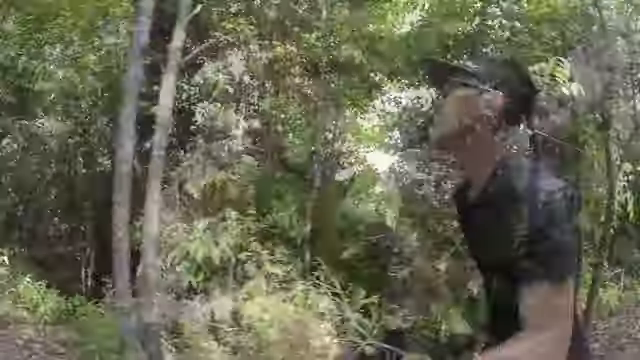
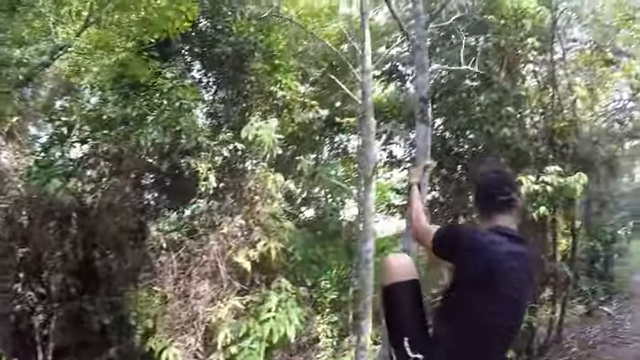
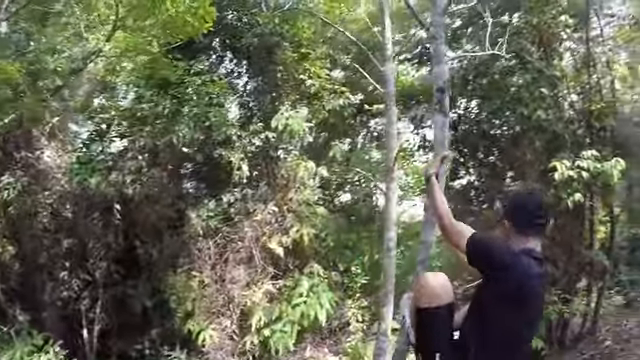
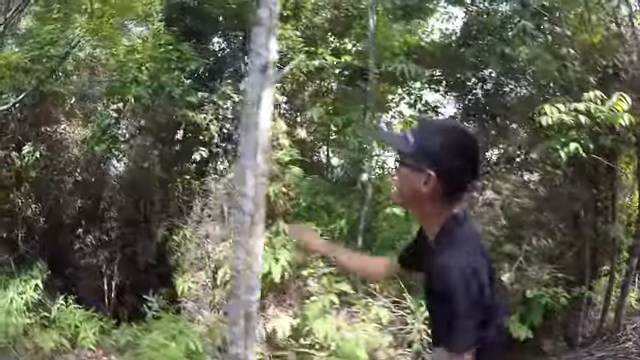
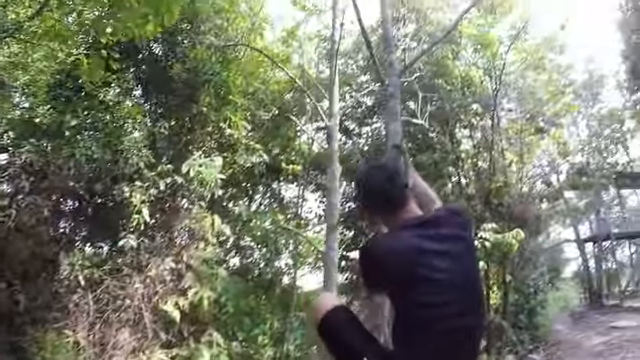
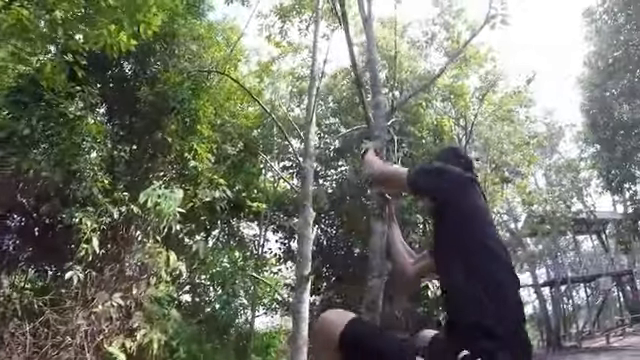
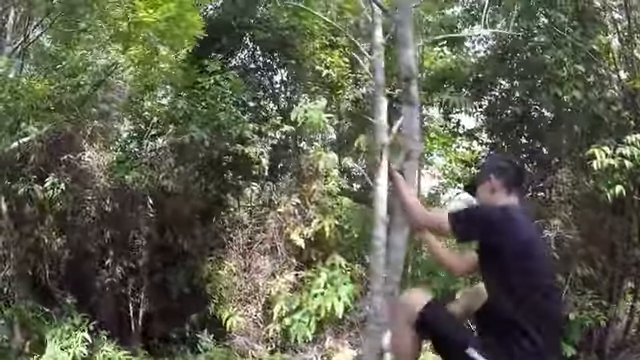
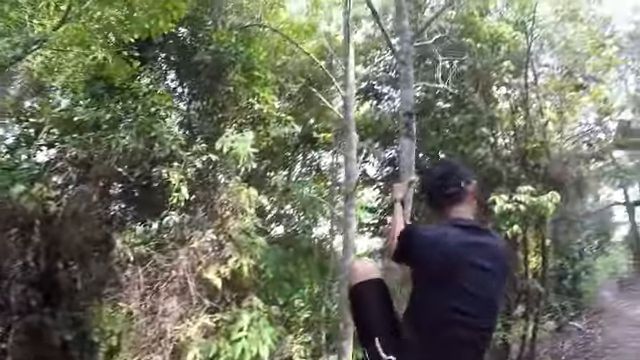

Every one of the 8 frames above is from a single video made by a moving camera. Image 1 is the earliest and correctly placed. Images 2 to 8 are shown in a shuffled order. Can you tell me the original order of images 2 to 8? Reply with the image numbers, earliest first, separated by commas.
4, 7, 3, 2, 8, 5, 6
